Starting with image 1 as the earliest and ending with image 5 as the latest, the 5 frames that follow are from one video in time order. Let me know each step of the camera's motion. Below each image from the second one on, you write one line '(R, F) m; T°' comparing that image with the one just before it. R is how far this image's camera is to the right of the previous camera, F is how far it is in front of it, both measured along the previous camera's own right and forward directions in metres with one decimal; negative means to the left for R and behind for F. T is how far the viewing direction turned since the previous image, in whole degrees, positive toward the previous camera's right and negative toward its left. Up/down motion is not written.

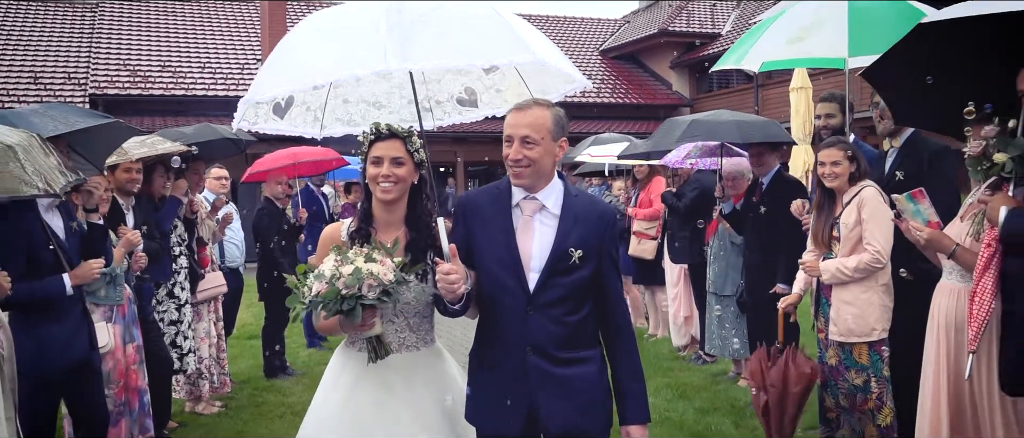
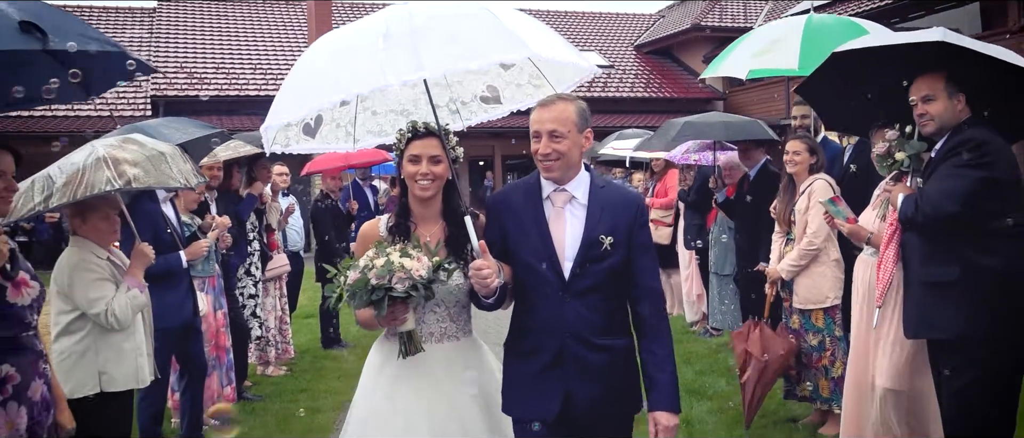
(+0.1, -0.9) m; -3°
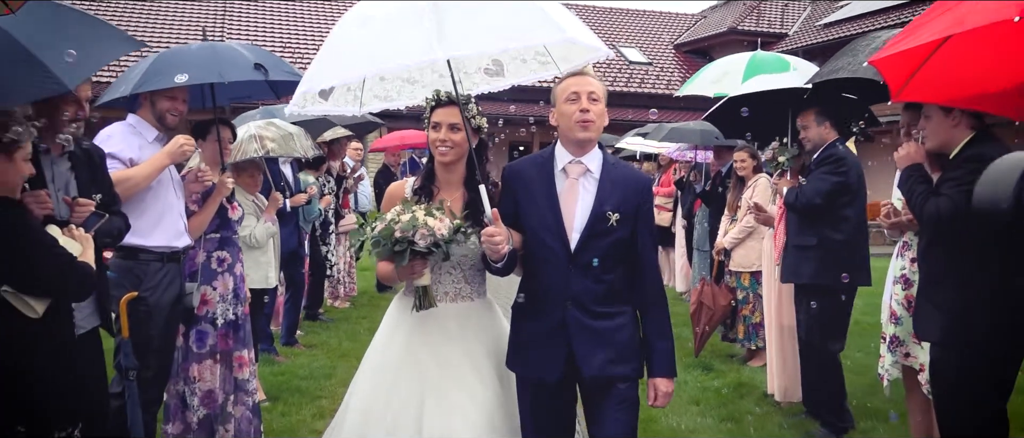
(+0.2, -1.7) m; -3°
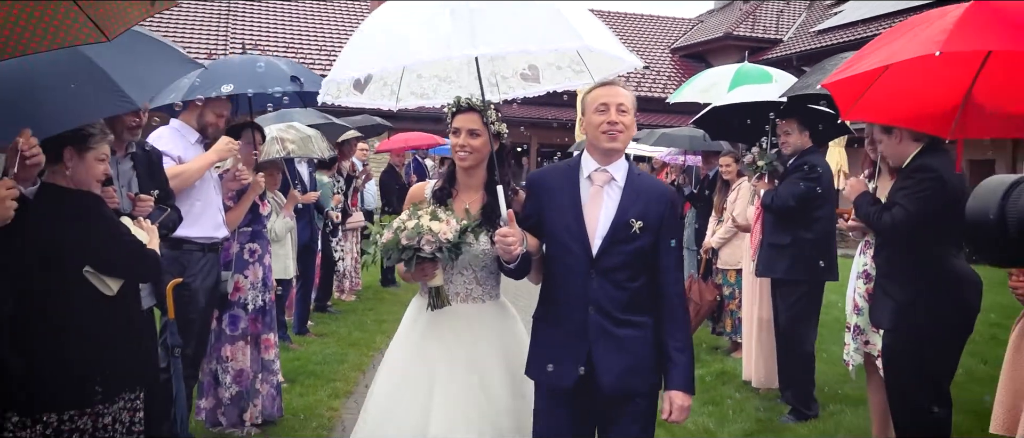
(0.0, -0.4) m; 0°
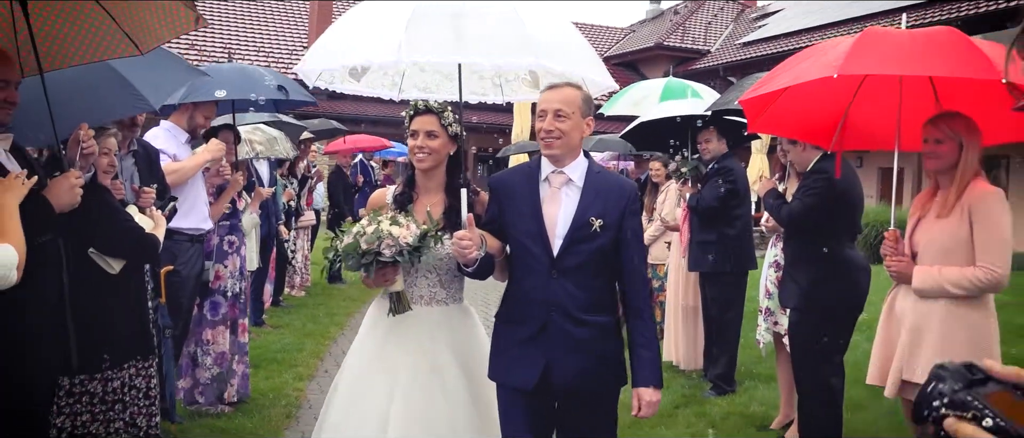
(-0.1, -0.5) m; +4°
